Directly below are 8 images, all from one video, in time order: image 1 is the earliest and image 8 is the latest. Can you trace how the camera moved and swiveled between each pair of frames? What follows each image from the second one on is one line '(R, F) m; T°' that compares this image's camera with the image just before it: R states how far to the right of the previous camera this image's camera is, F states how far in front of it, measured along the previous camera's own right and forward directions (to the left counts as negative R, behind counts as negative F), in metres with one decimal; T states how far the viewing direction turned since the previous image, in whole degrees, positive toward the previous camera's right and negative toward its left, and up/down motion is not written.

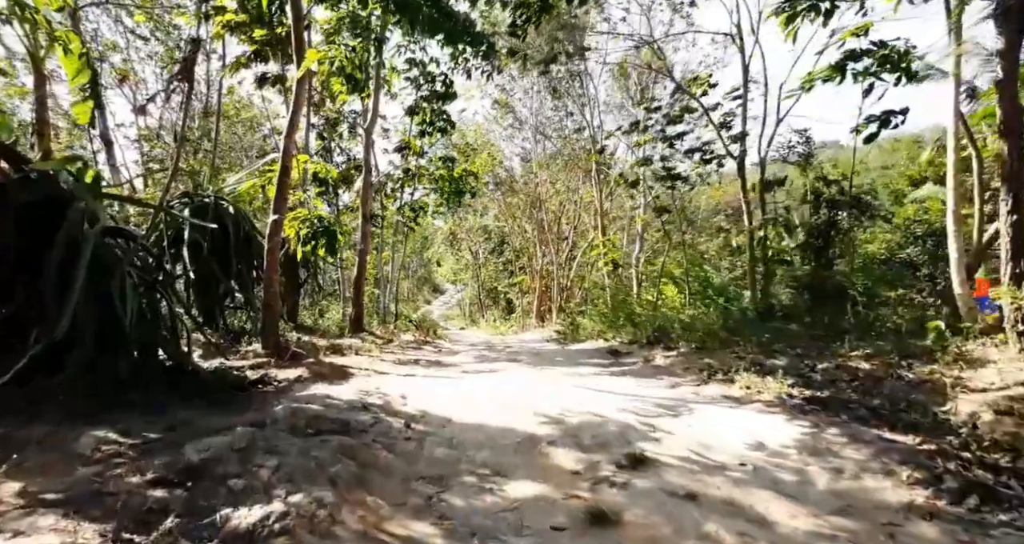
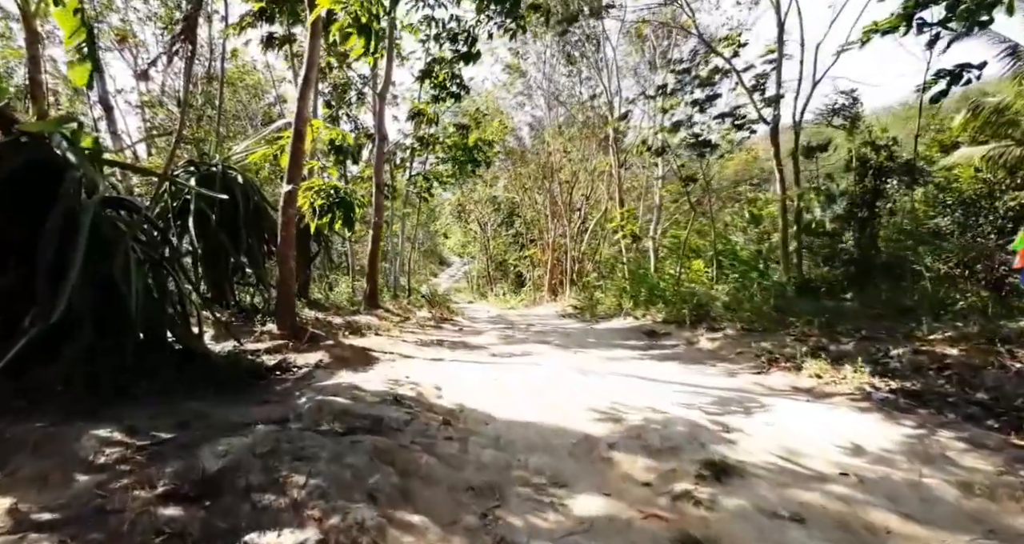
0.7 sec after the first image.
(-0.3, +0.5) m; -1°
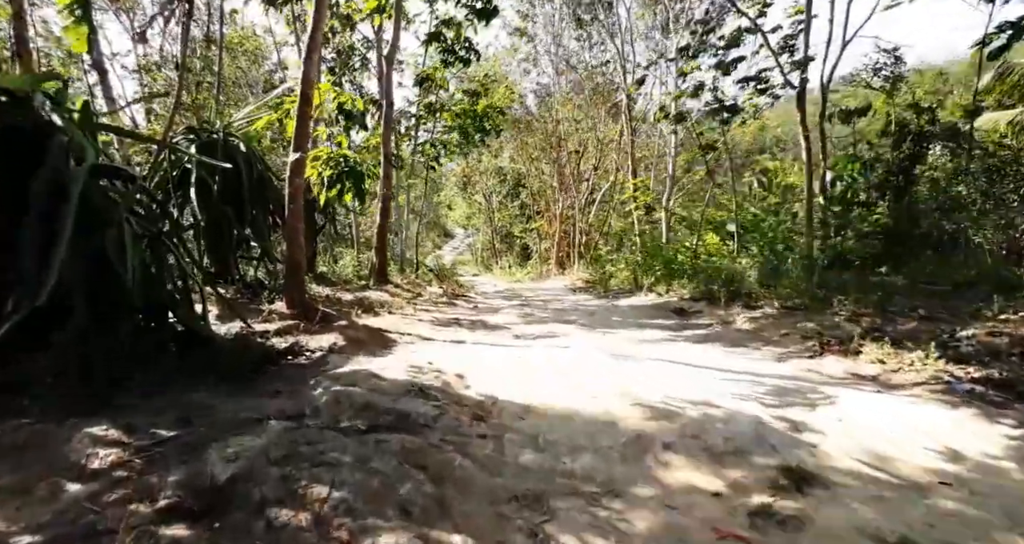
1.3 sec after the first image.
(-0.2, +0.4) m; 0°
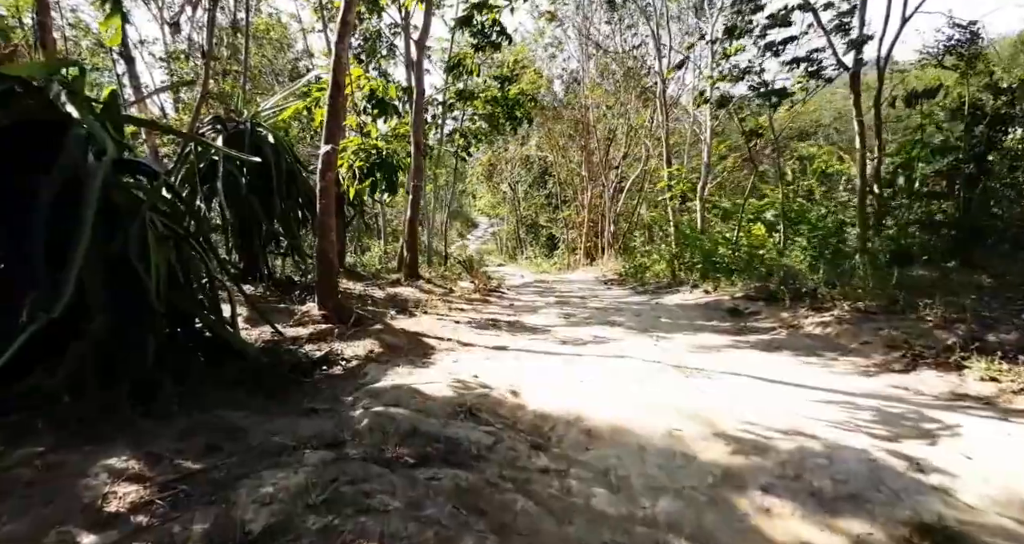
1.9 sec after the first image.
(-0.2, +0.4) m; -2°
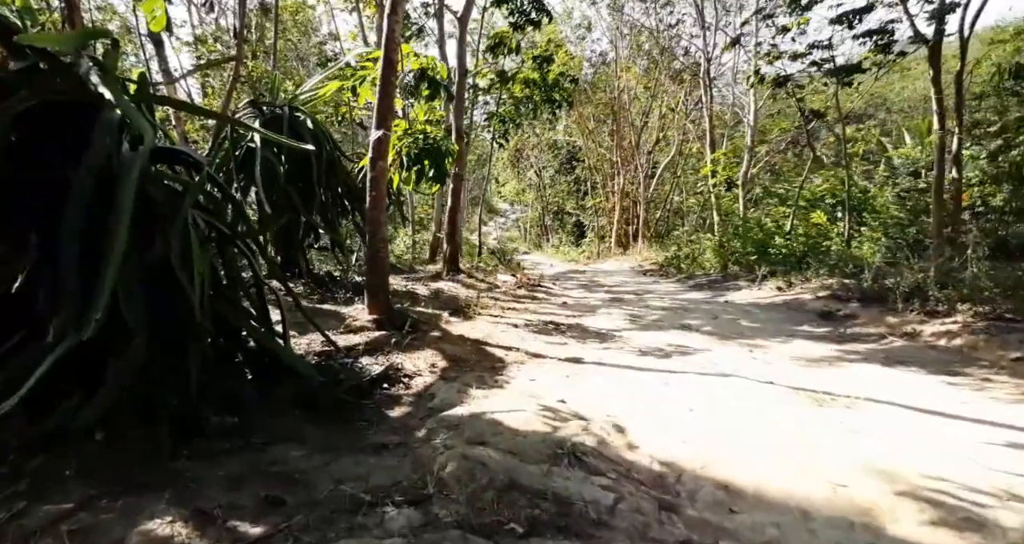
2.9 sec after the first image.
(-0.4, +0.5) m; -2°
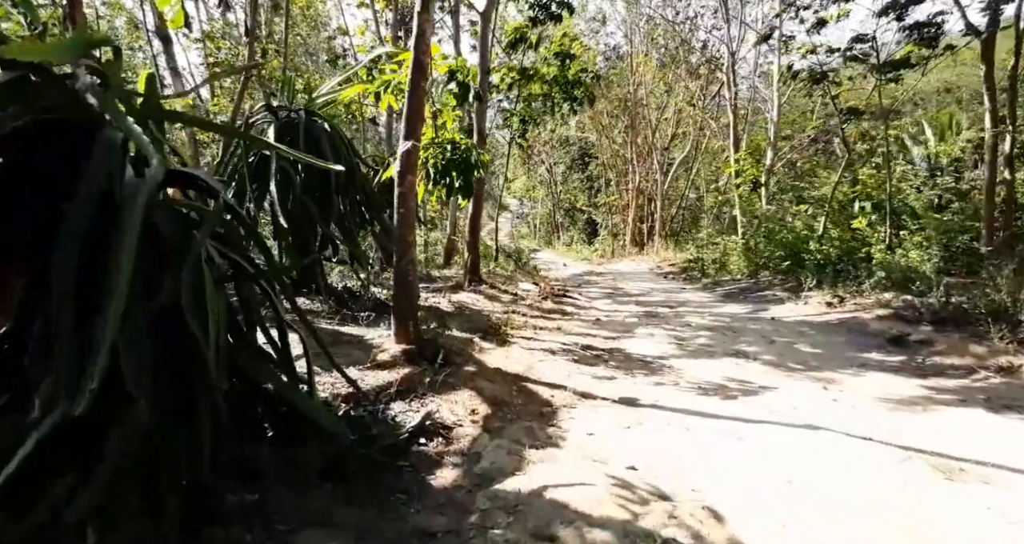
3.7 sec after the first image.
(-0.3, +0.5) m; -1°
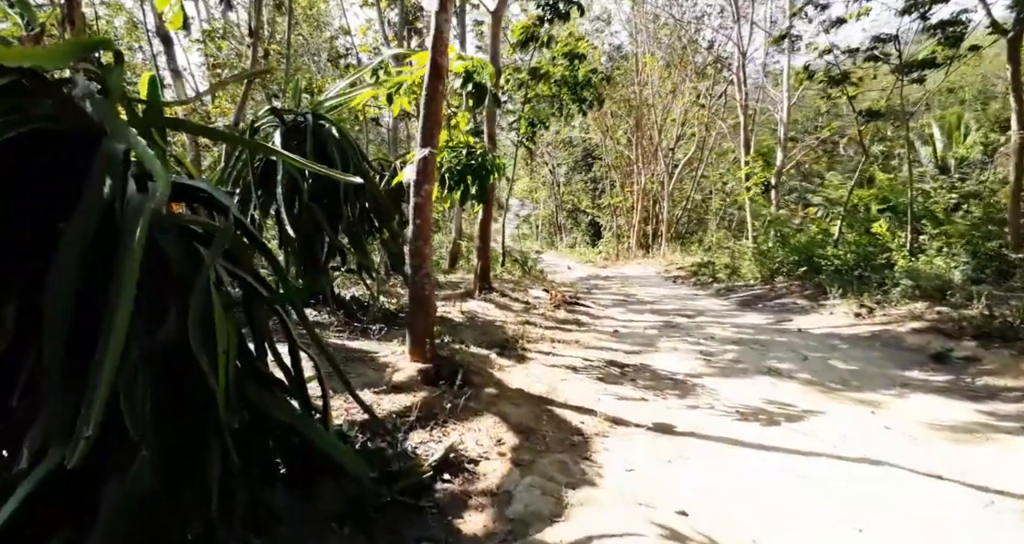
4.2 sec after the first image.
(-0.2, +0.3) m; 0°
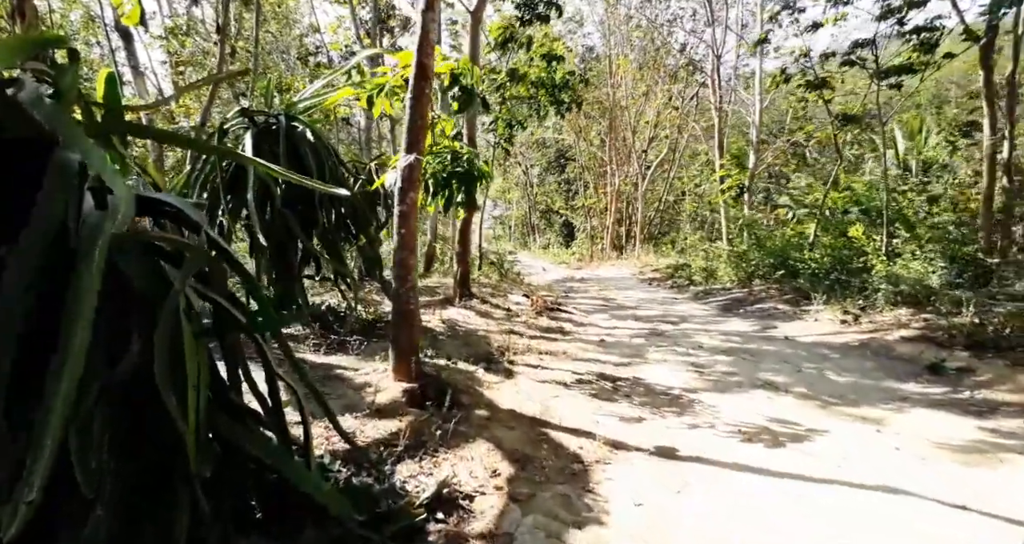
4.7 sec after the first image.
(-0.1, +0.2) m; +3°
